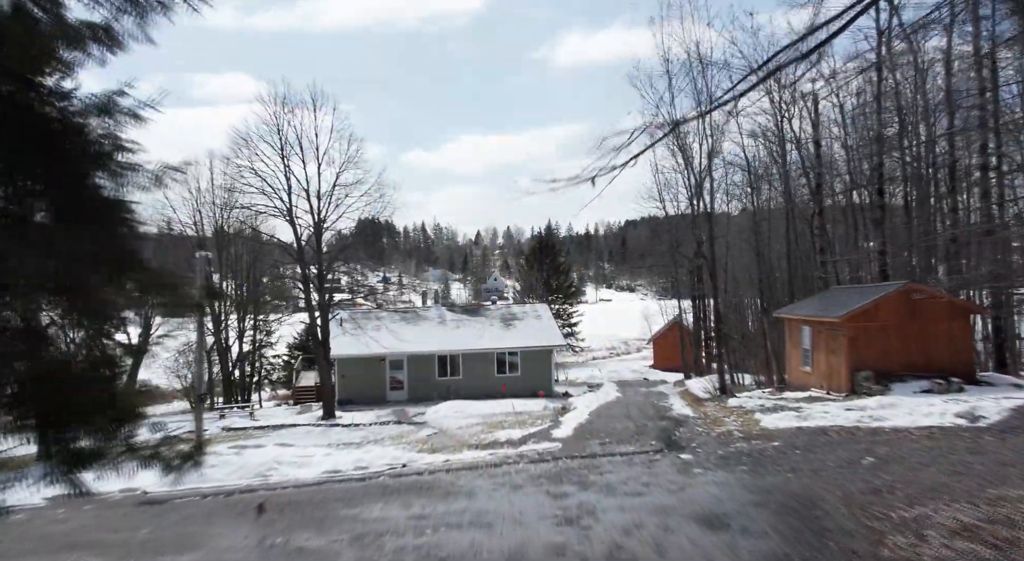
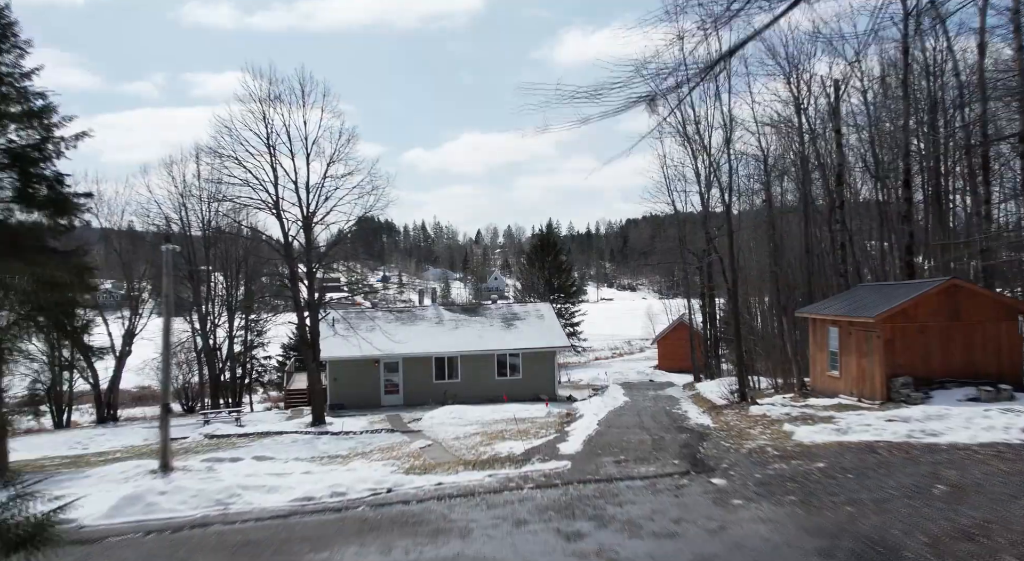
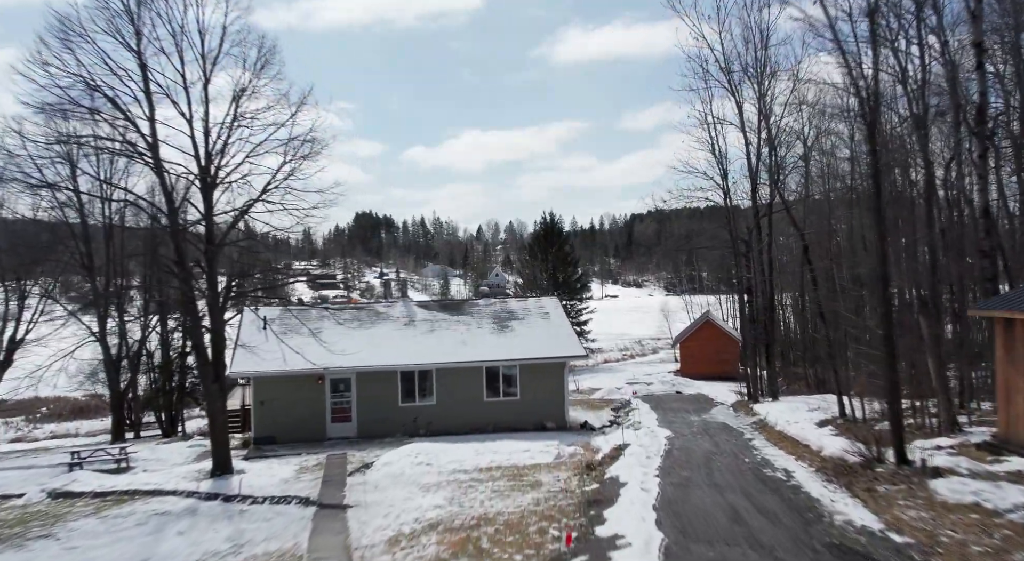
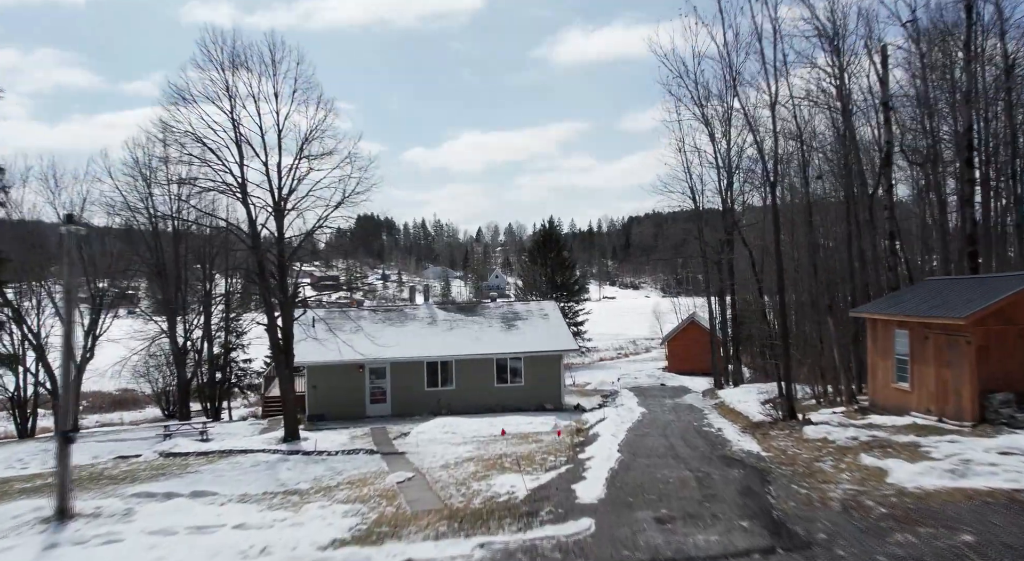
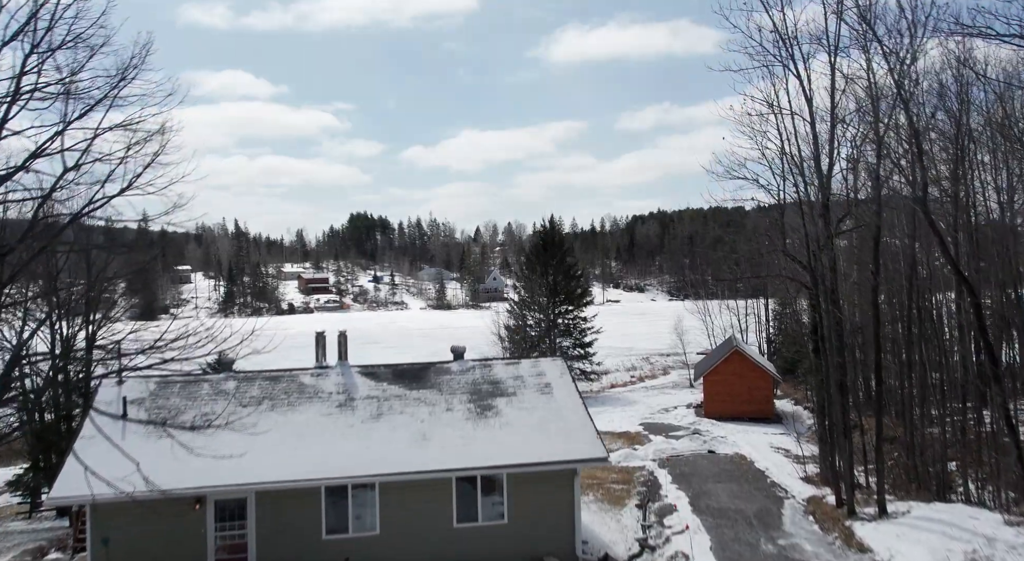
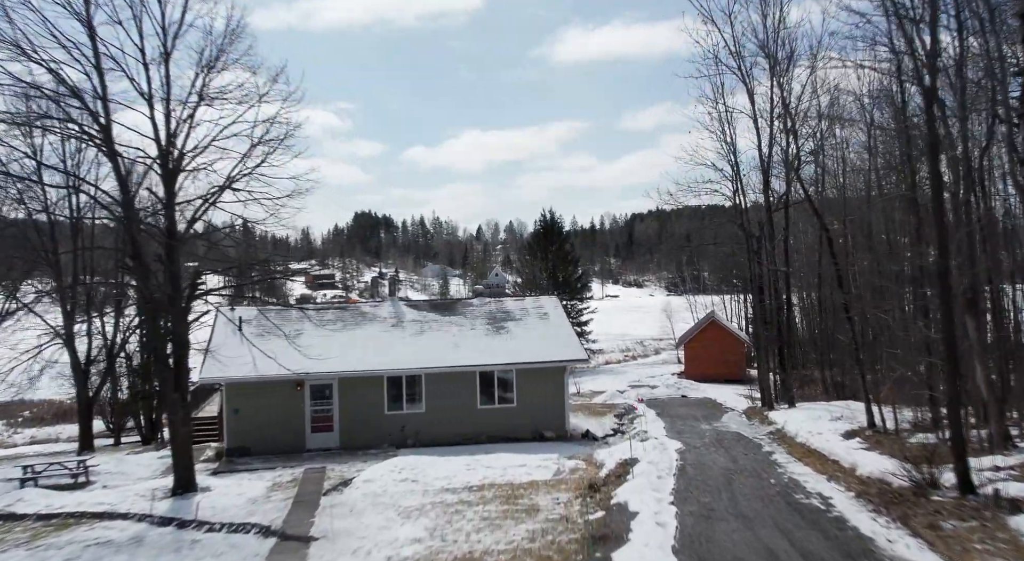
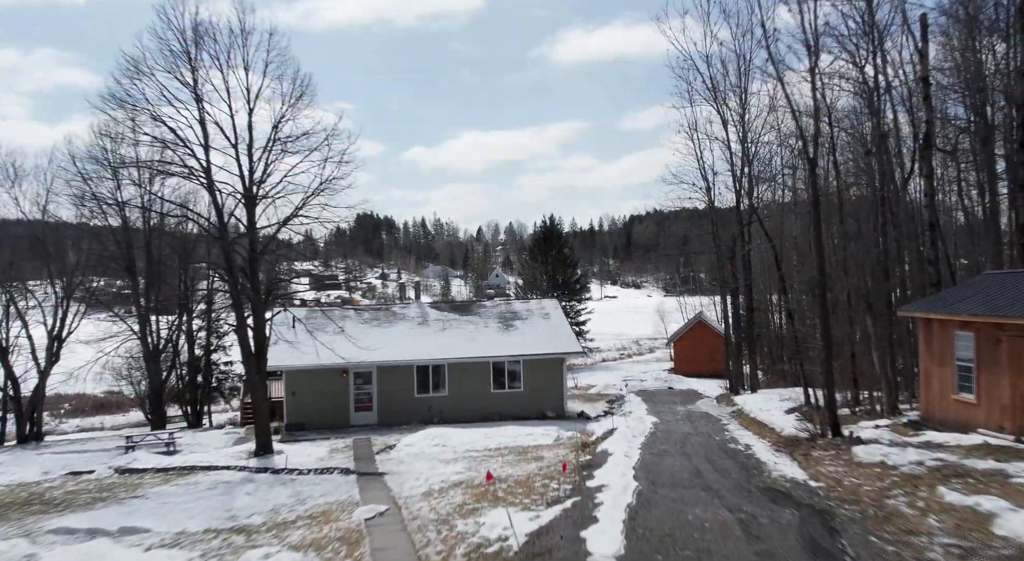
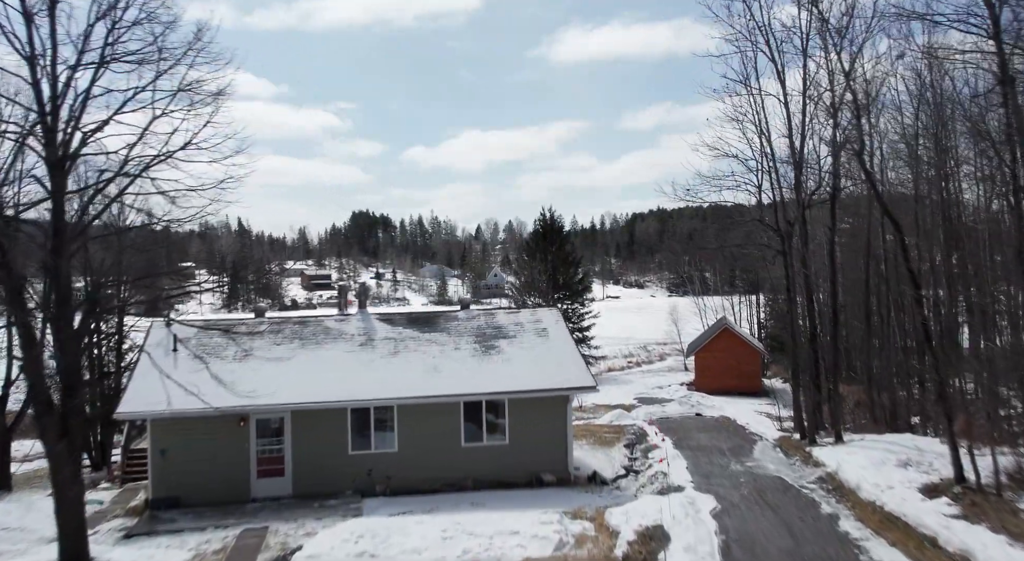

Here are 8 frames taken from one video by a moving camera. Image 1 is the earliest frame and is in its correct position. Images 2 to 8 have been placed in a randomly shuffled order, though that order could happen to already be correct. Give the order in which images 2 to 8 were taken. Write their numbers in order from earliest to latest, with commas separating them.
2, 4, 7, 3, 6, 8, 5
